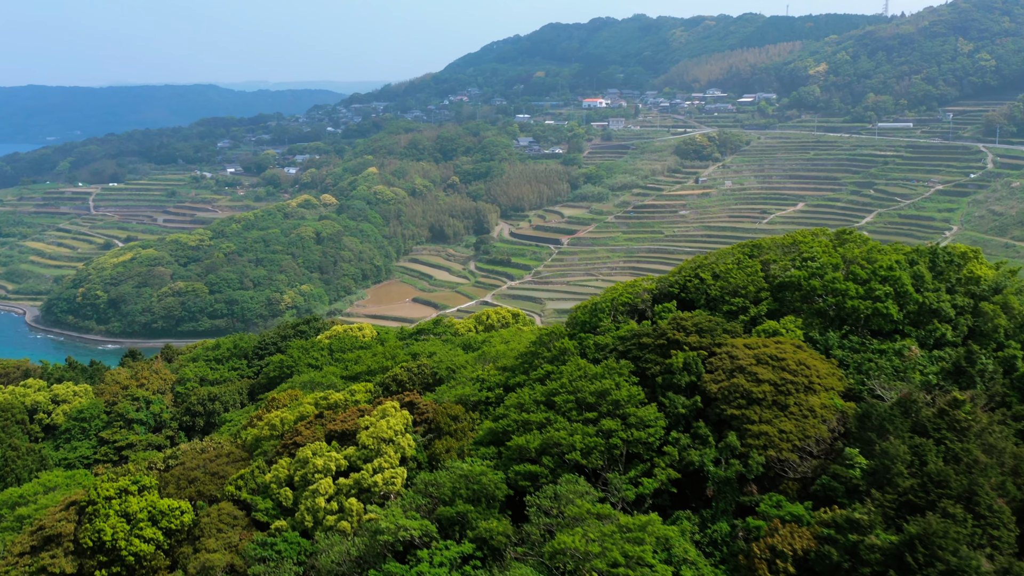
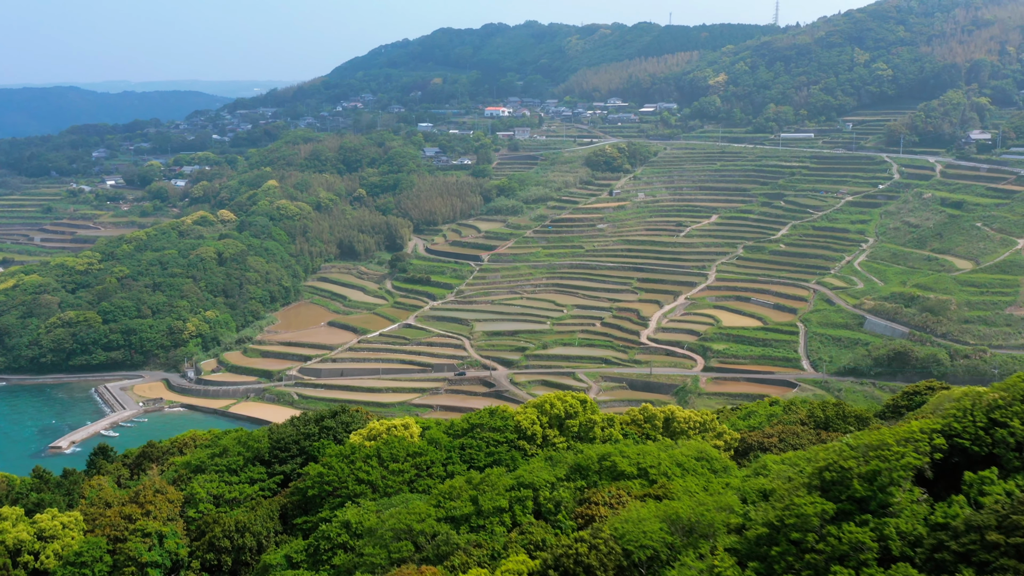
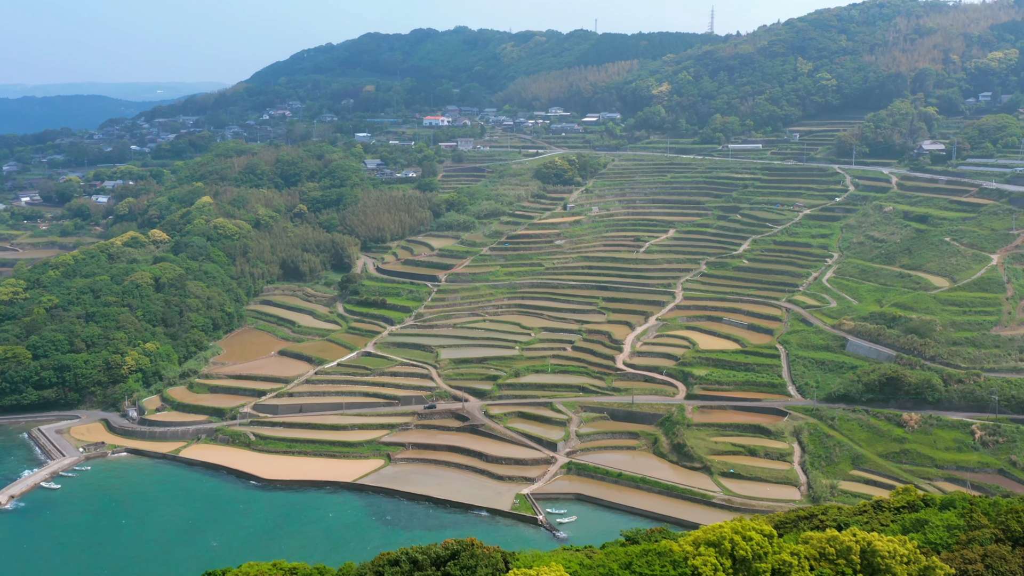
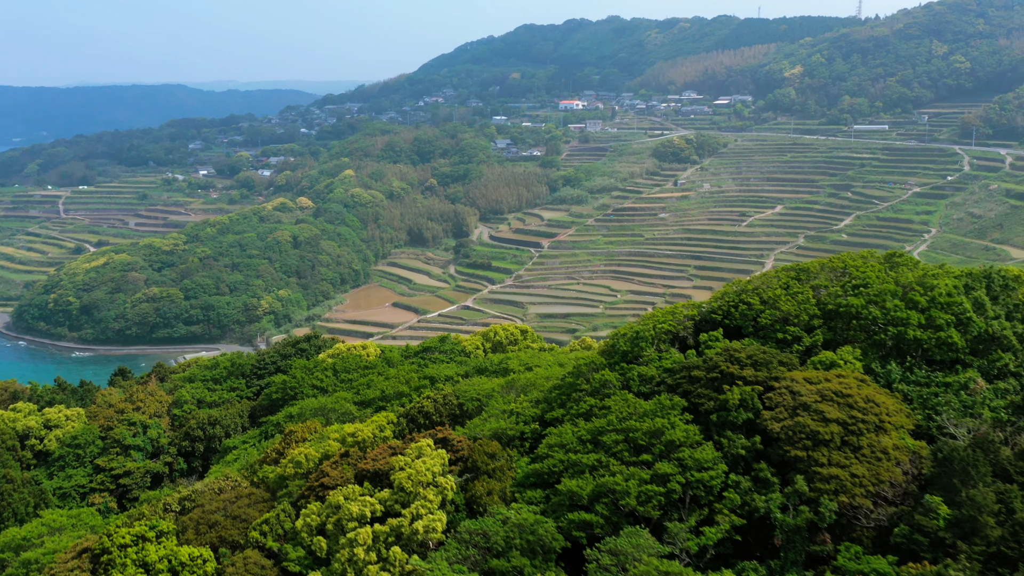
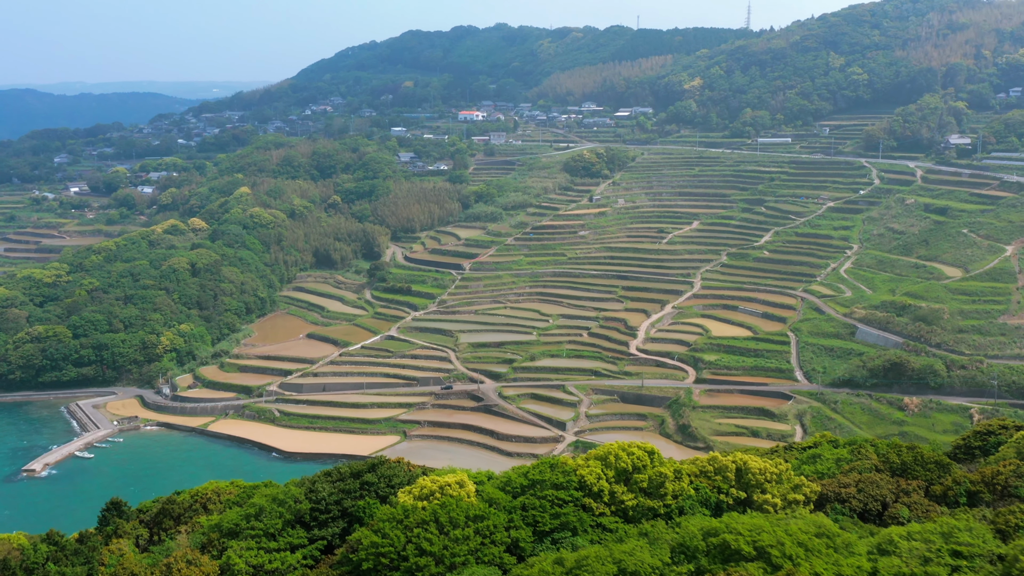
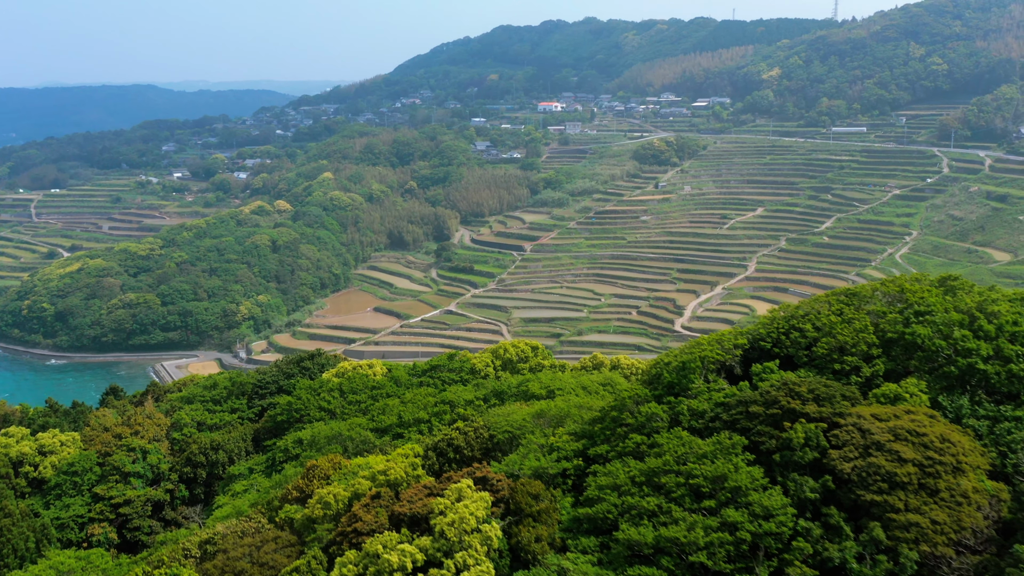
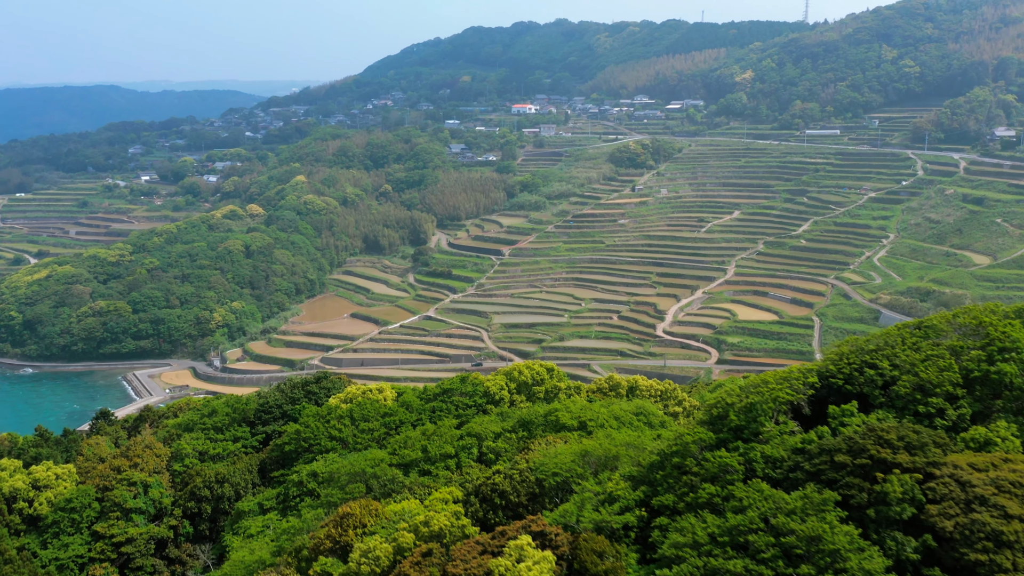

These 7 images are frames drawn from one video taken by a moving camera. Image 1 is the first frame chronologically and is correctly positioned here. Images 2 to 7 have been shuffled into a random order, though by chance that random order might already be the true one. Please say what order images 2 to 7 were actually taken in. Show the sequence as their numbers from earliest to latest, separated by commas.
4, 6, 7, 2, 5, 3
